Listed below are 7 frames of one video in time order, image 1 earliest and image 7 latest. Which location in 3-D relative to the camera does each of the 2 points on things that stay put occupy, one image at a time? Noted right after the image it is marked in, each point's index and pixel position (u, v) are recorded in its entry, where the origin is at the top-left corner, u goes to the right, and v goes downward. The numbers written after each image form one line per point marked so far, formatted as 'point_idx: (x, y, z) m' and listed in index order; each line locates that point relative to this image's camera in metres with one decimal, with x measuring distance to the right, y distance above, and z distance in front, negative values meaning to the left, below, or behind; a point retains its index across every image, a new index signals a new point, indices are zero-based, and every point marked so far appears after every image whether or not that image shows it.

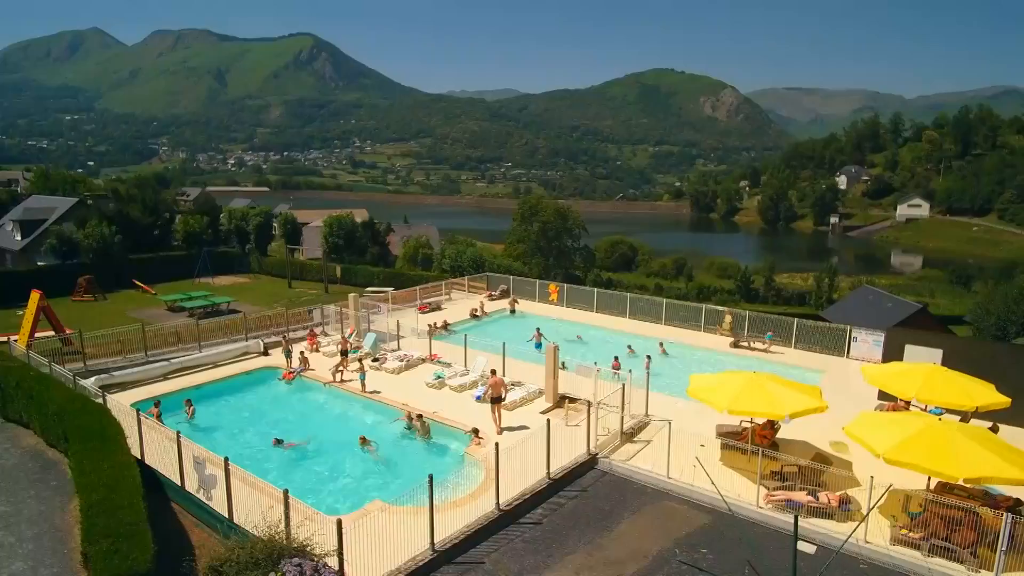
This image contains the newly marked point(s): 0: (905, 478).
0: (+11.0, -5.3, +16.5) m
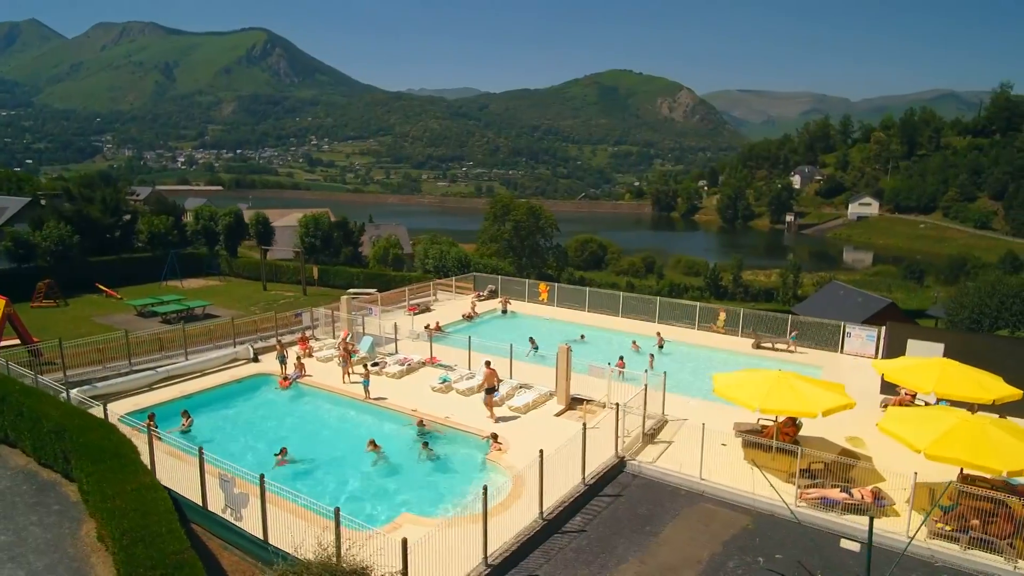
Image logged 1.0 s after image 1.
0: (+11.8, -5.2, +16.8) m
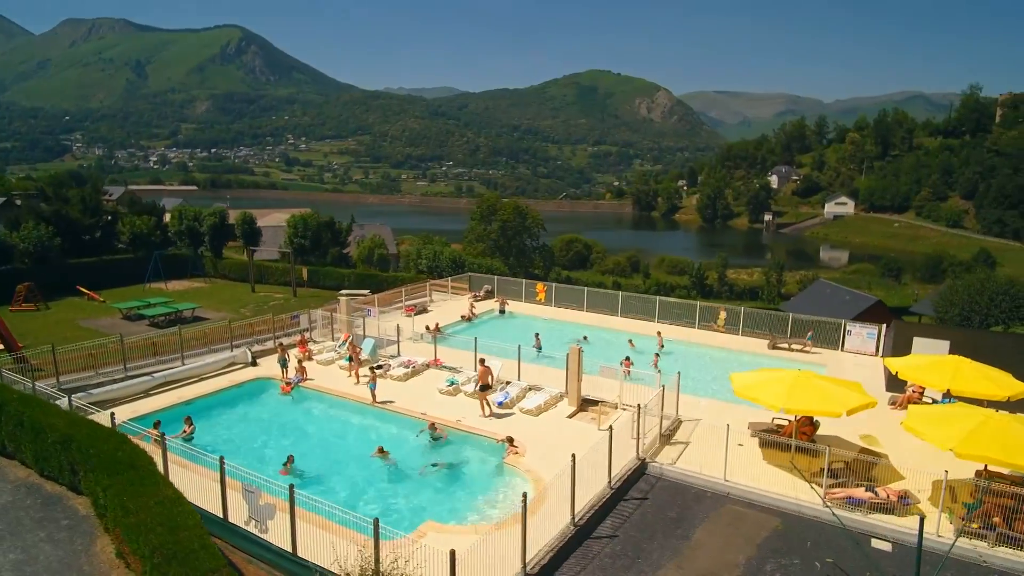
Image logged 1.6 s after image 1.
0: (+12.3, -5.1, +16.9) m
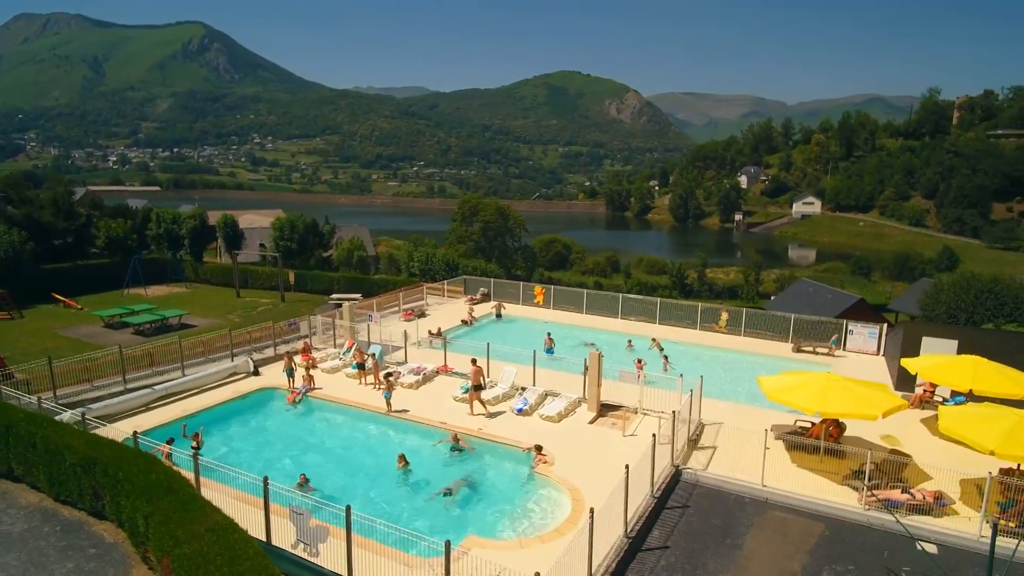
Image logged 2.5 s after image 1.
0: (+13.2, -5.2, +17.1) m
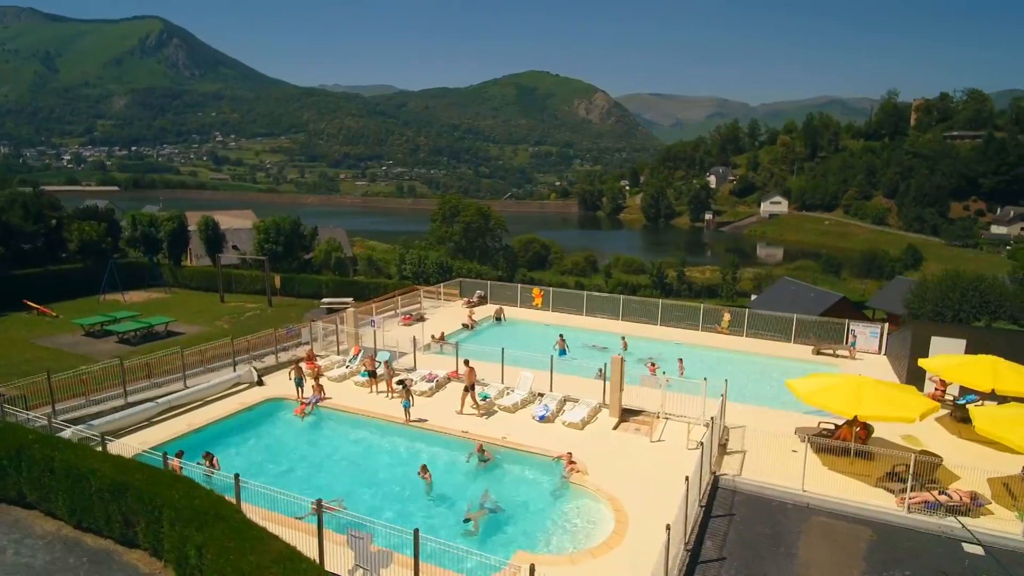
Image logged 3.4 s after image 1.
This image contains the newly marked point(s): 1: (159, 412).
0: (+14.1, -5.2, +17.4) m
1: (-12.1, -4.3, +20.0) m
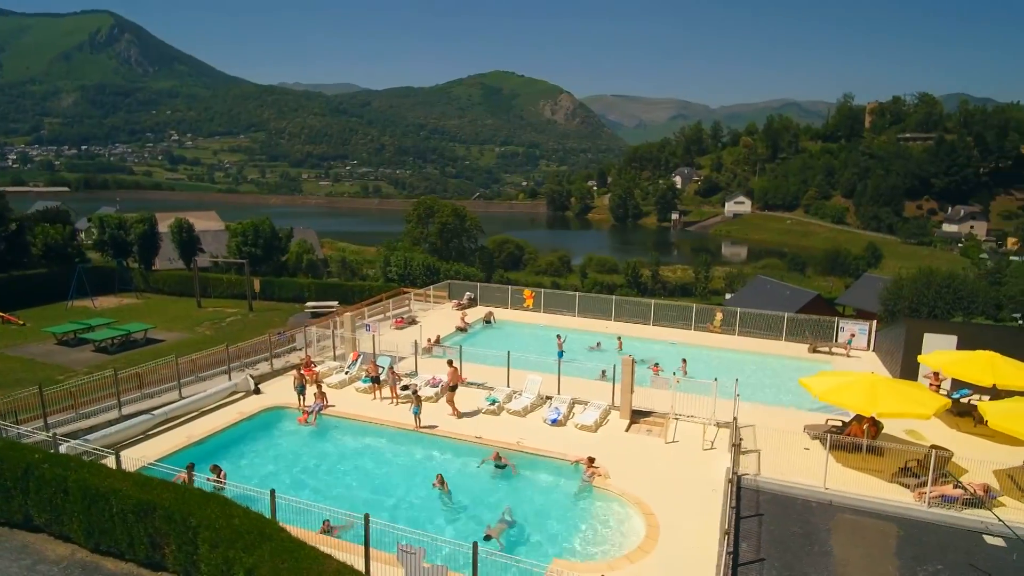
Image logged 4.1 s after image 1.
0: (+14.7, -5.2, +18.0) m
1: (-11.7, -4.5, +19.1) m
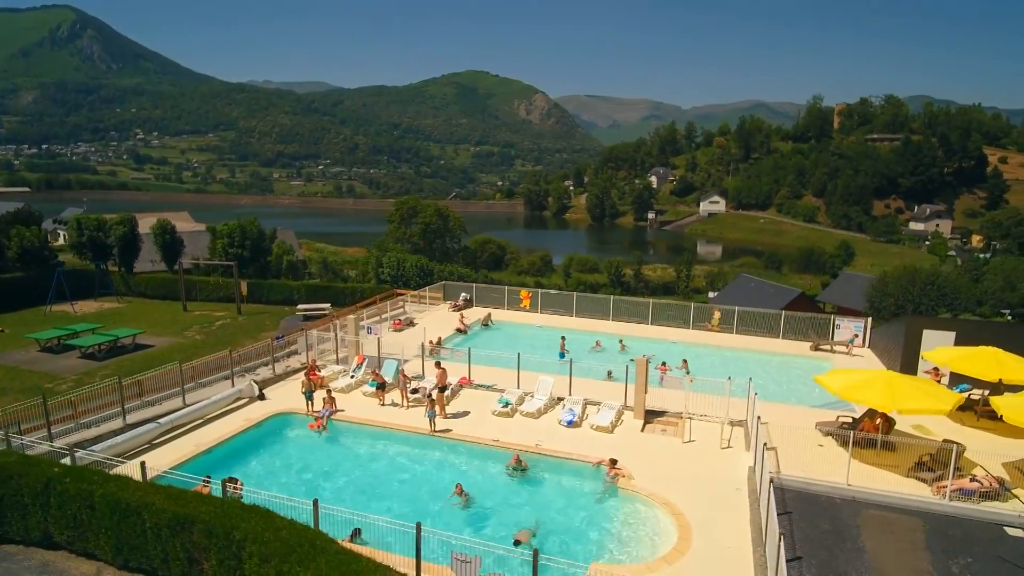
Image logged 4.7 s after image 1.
0: (+15.2, -5.1, +18.5) m
1: (-11.1, -4.6, +18.5) m
